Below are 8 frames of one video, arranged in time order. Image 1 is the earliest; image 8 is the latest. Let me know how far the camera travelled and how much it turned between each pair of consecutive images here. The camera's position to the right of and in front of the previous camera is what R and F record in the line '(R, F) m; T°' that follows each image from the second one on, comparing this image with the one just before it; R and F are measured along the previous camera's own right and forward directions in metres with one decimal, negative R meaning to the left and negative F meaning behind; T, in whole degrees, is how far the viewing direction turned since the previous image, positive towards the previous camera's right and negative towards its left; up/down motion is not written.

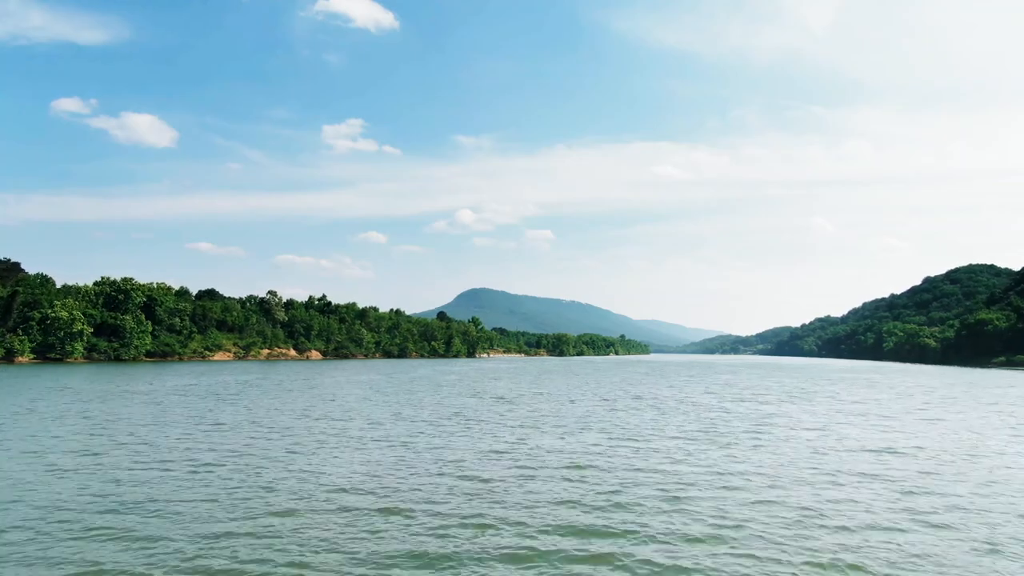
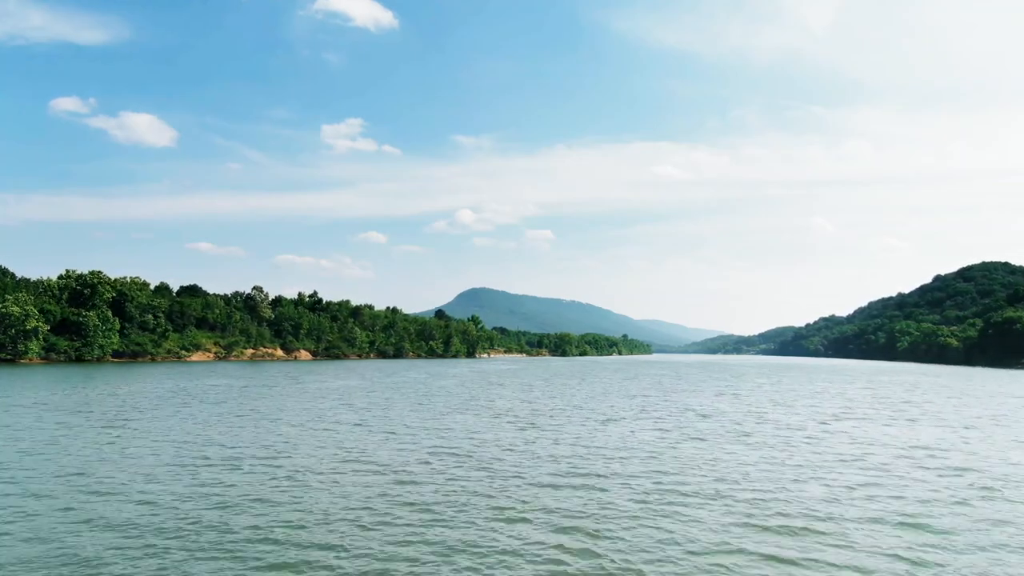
(-0.5, +9.3) m; 0°
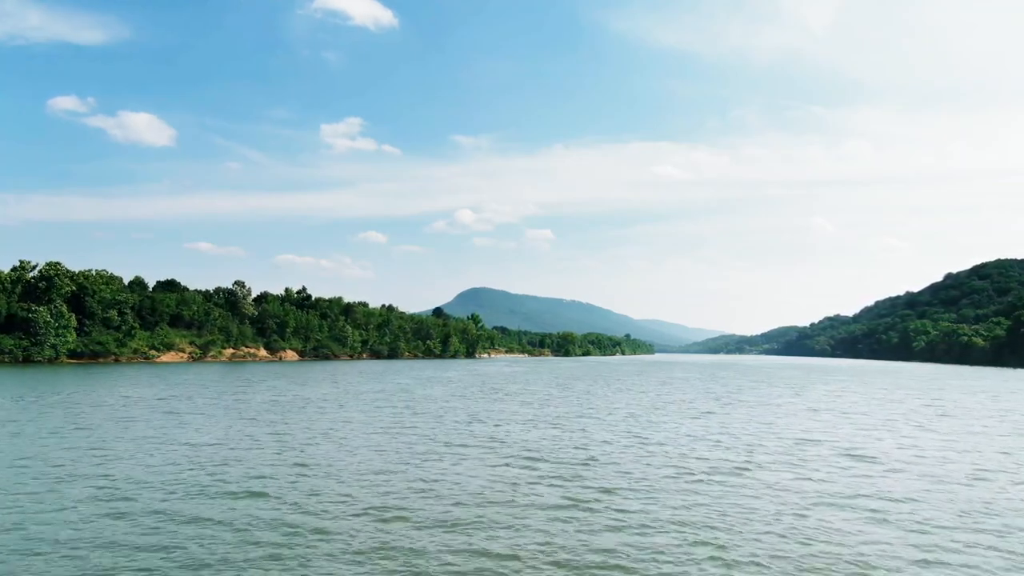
(-0.6, +10.1) m; 0°
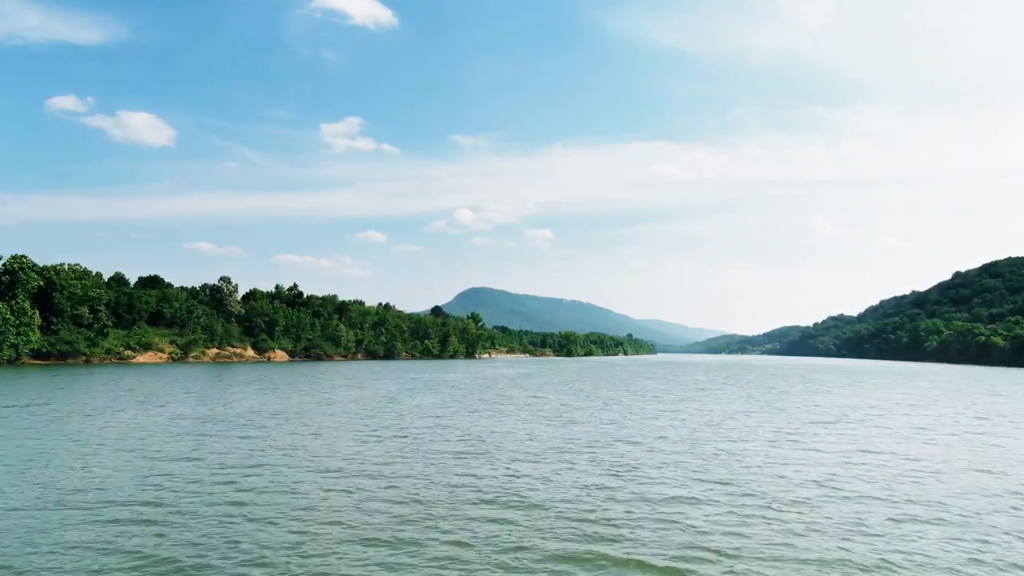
(-0.5, +7.0) m; 0°
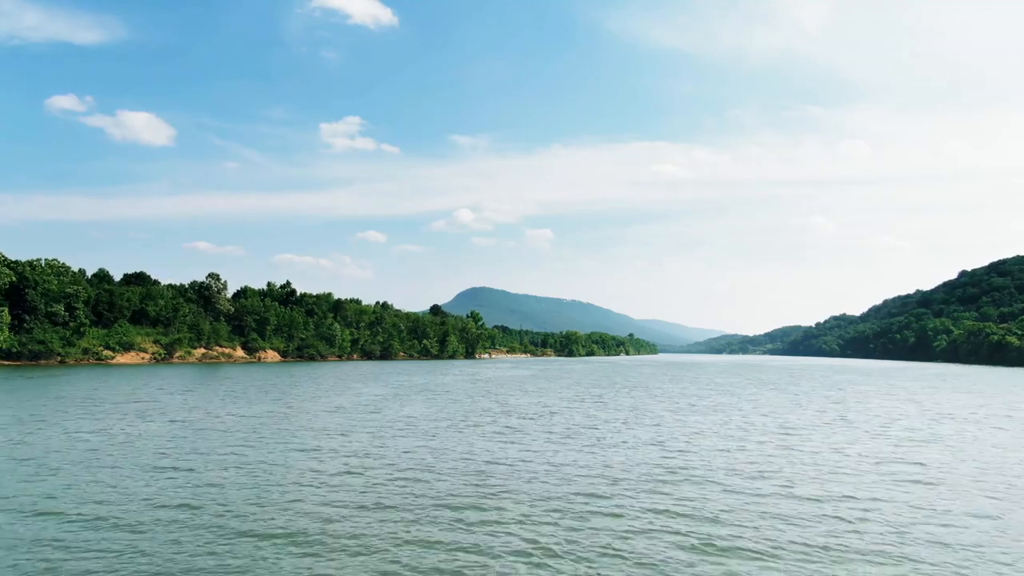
(-0.3, +5.1) m; 0°
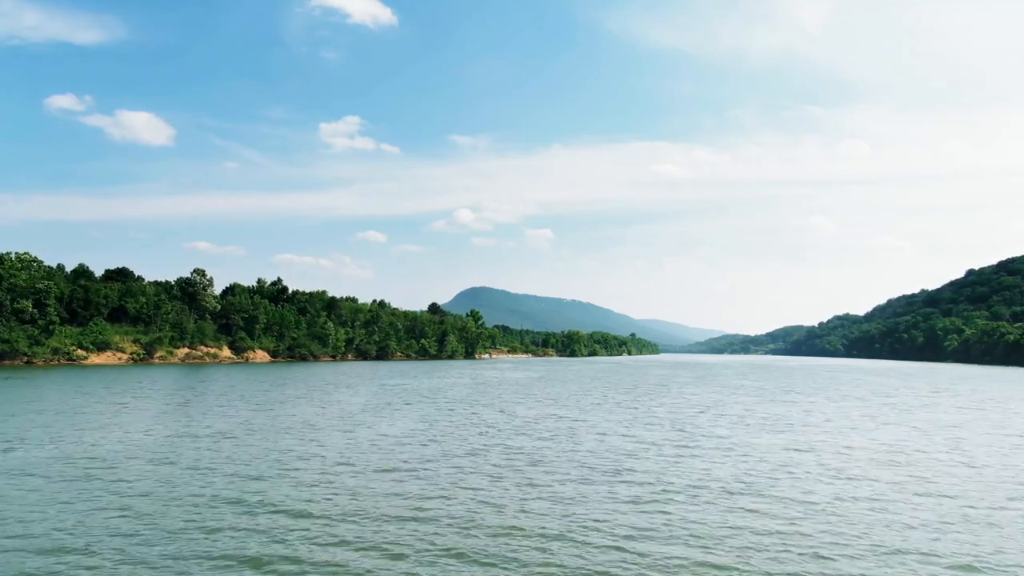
(-0.4, +5.8) m; 0°
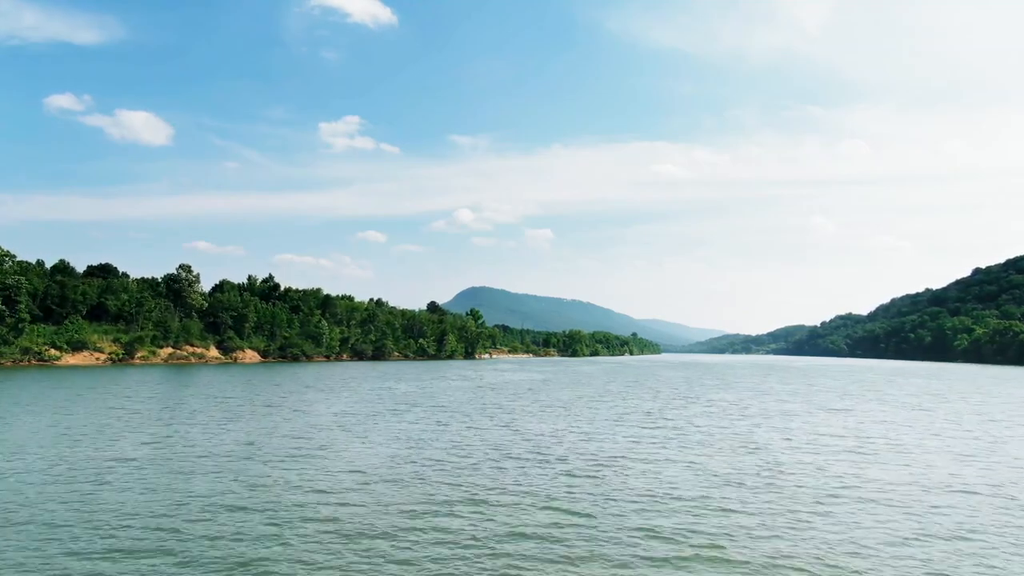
(-0.3, +5.0) m; 0°
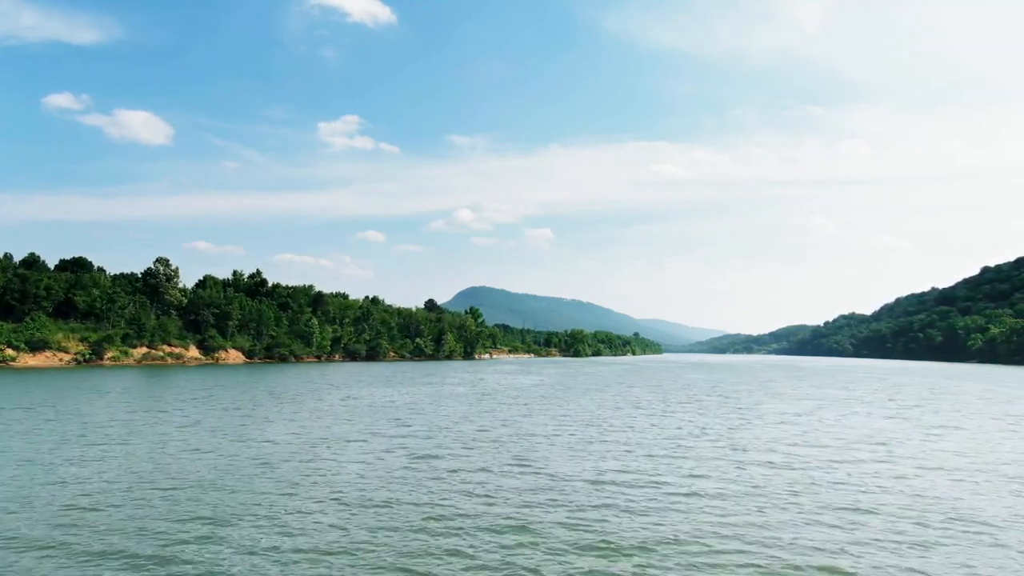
(-0.3, +6.9) m; 0°
